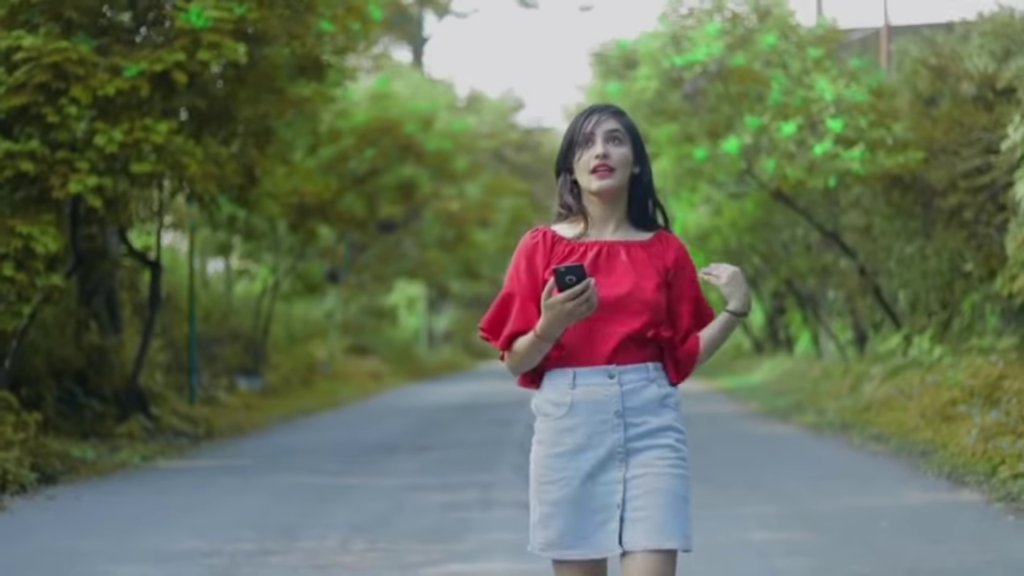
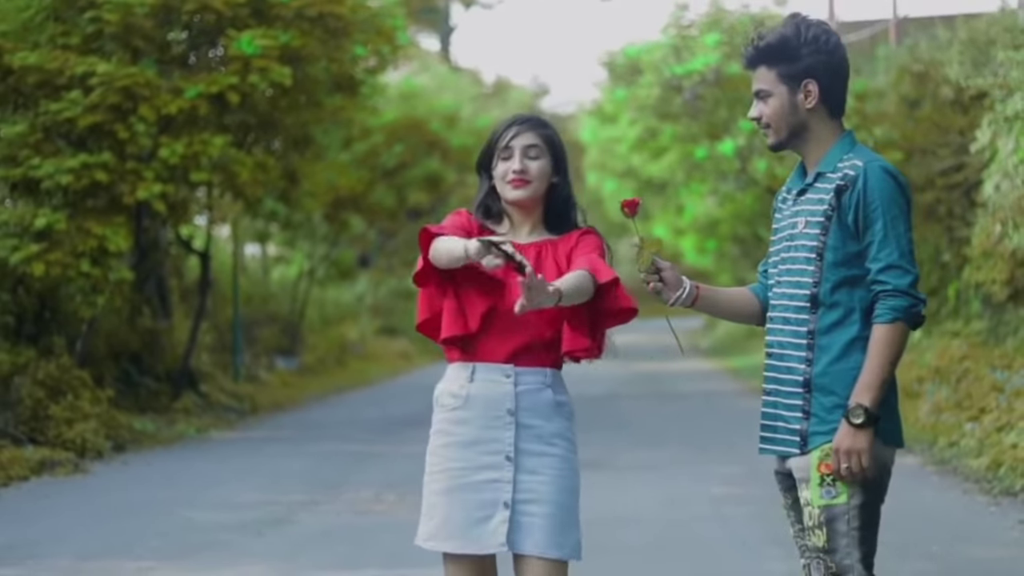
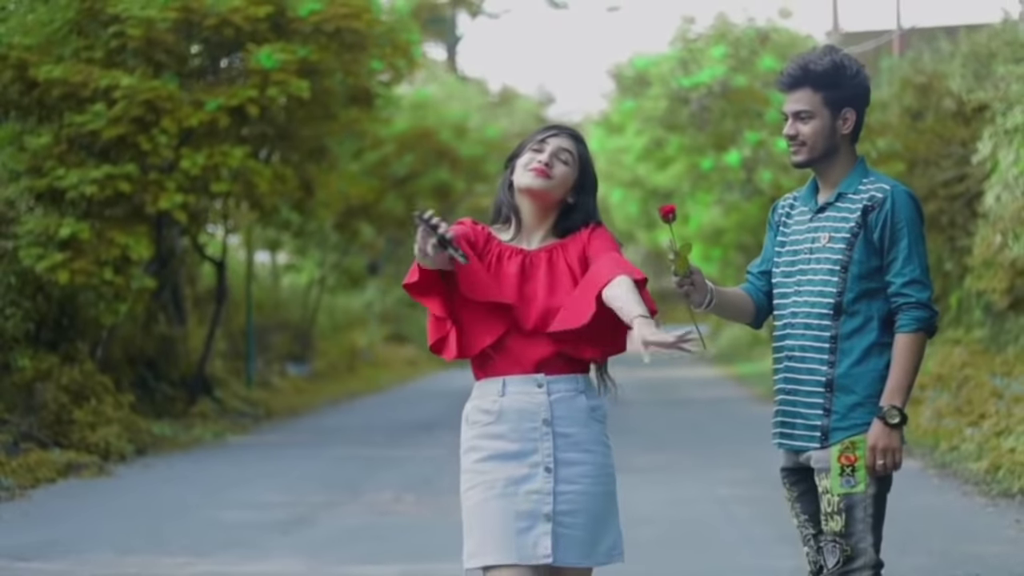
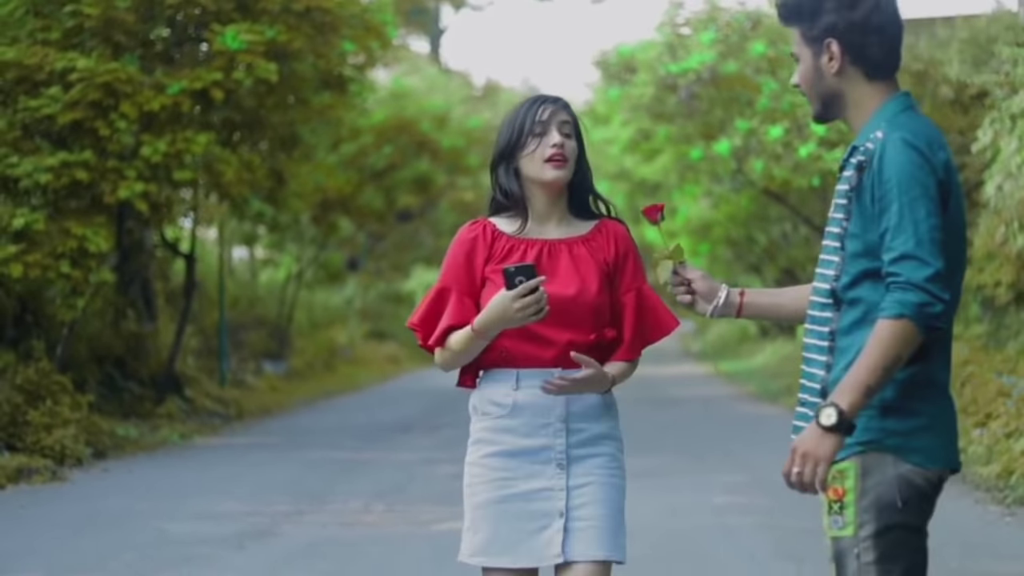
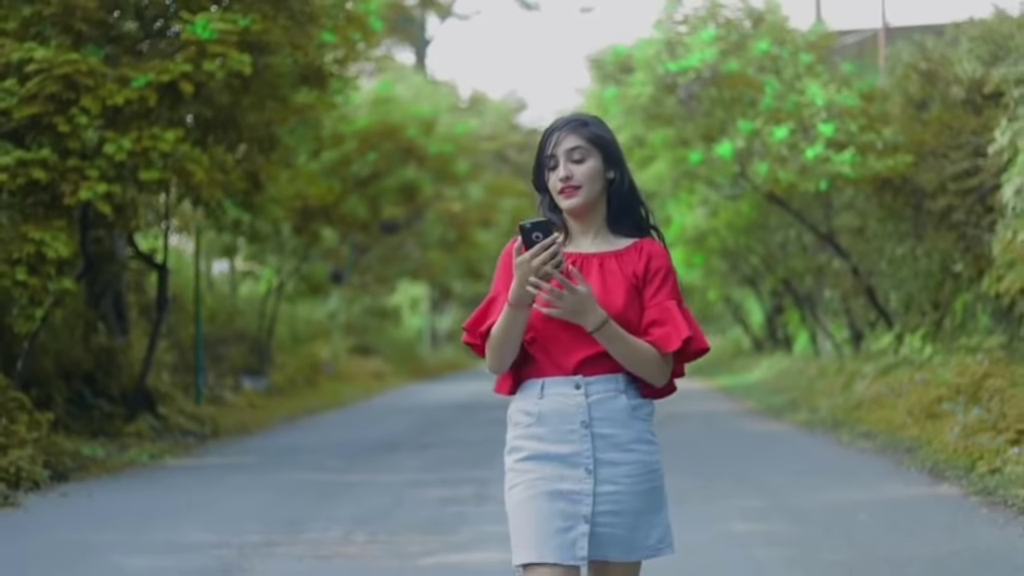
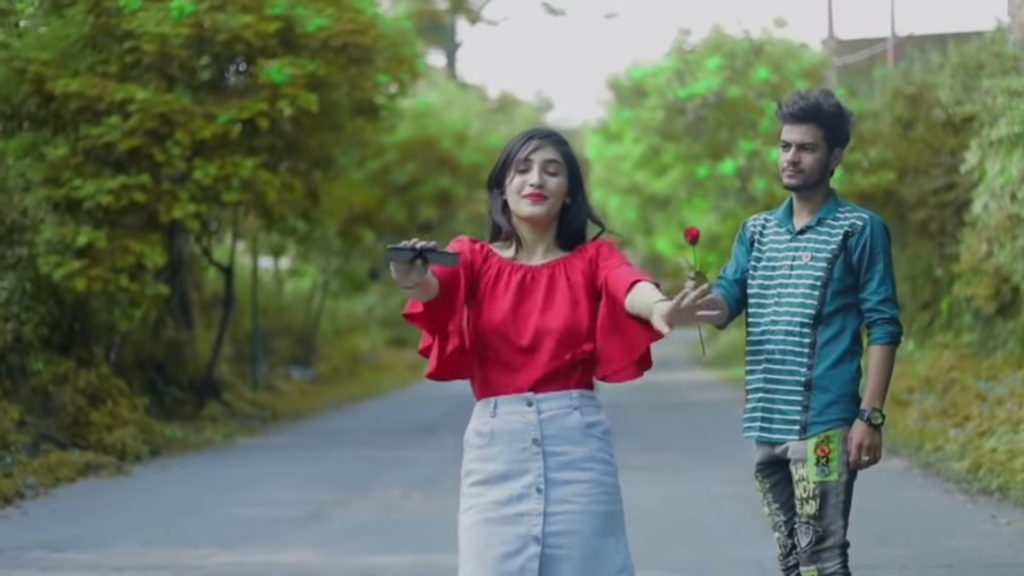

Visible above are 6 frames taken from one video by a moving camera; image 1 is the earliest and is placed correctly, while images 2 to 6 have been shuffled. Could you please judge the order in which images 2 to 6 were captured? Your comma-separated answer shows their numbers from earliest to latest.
5, 4, 2, 3, 6
